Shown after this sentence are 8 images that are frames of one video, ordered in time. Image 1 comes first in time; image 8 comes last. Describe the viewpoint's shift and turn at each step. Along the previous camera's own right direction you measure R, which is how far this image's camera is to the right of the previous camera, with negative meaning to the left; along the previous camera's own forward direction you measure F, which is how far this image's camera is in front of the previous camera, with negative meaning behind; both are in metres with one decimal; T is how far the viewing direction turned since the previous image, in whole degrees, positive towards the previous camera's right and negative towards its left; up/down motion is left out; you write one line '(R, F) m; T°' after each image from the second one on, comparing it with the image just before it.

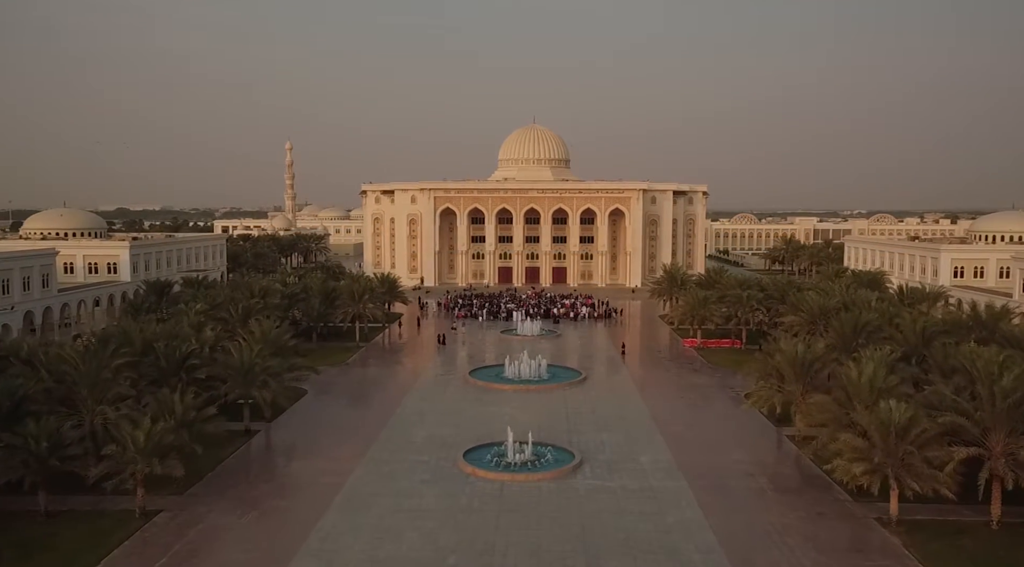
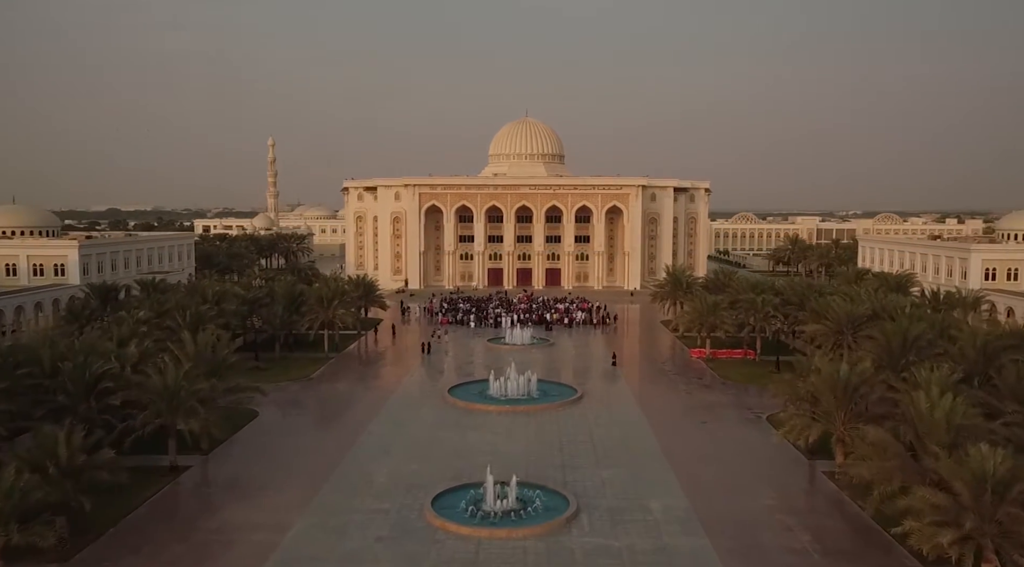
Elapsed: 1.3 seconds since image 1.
(+0.3, +3.9) m; 0°
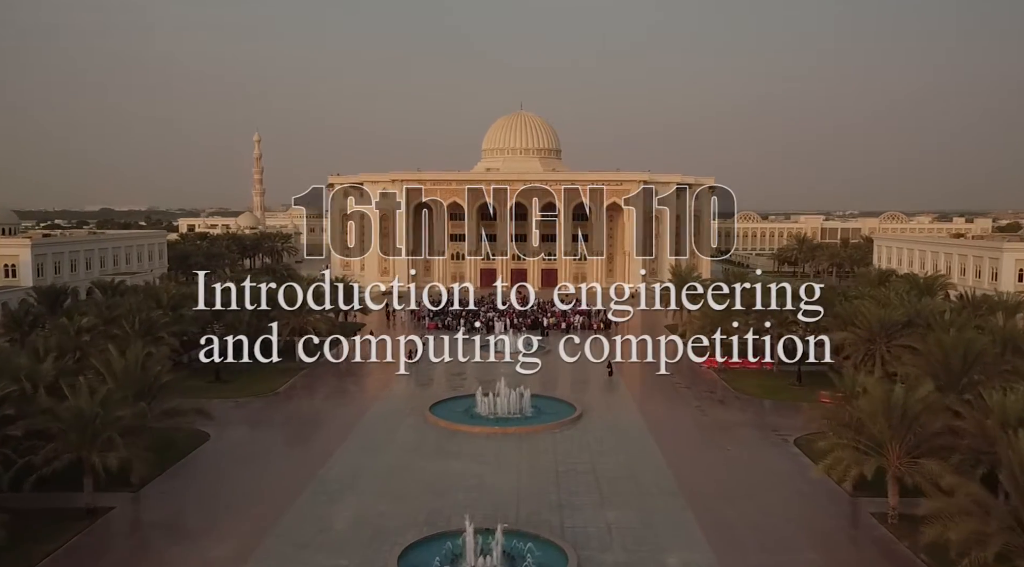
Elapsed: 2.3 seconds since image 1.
(+0.2, +3.2) m; 0°
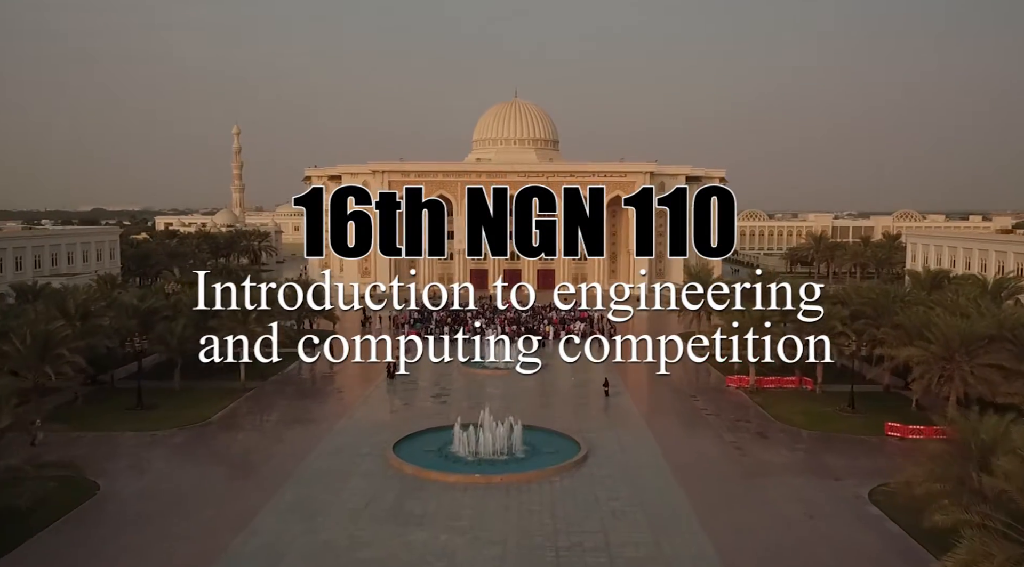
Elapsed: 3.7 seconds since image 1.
(+0.3, +5.1) m; 0°
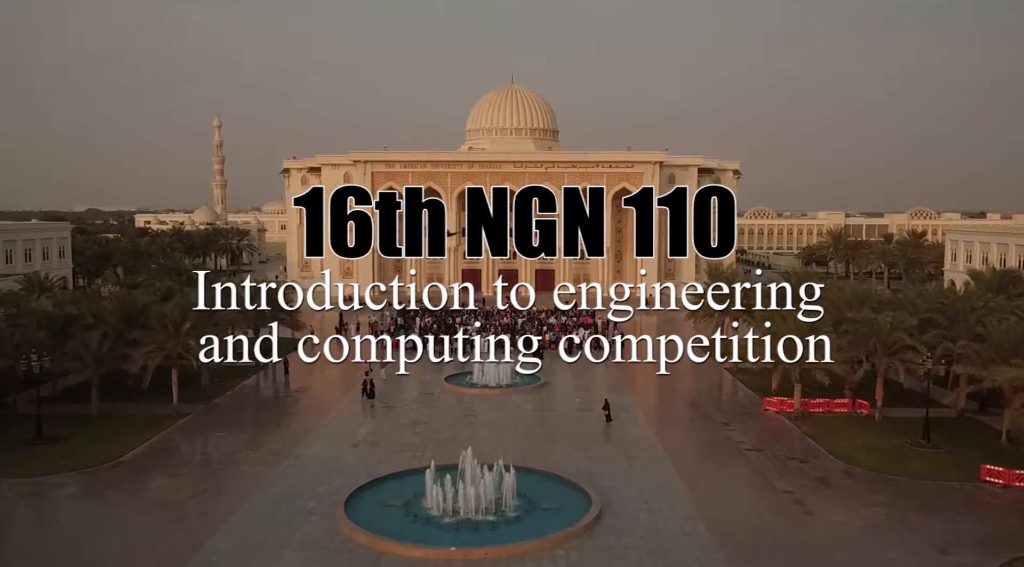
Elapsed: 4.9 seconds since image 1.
(+0.2, +4.5) m; 0°
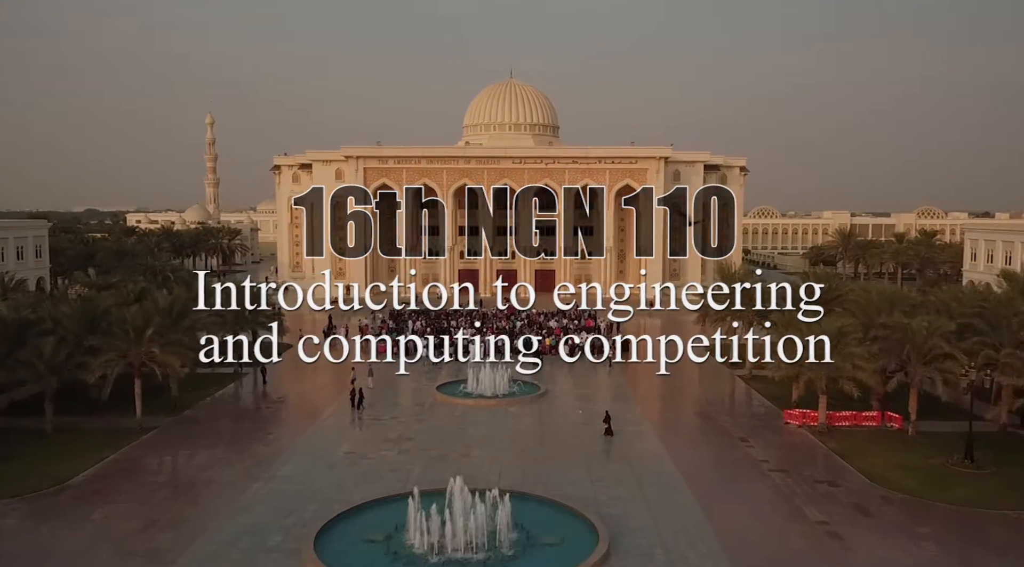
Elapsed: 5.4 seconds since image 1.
(+0.1, +1.8) m; 0°
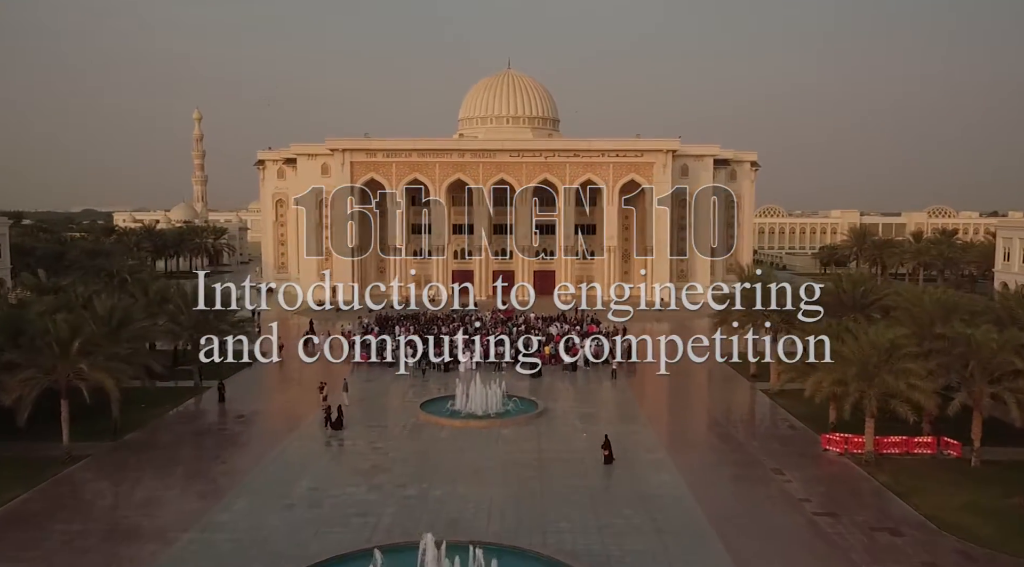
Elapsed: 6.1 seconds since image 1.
(+0.1, +2.8) m; 0°
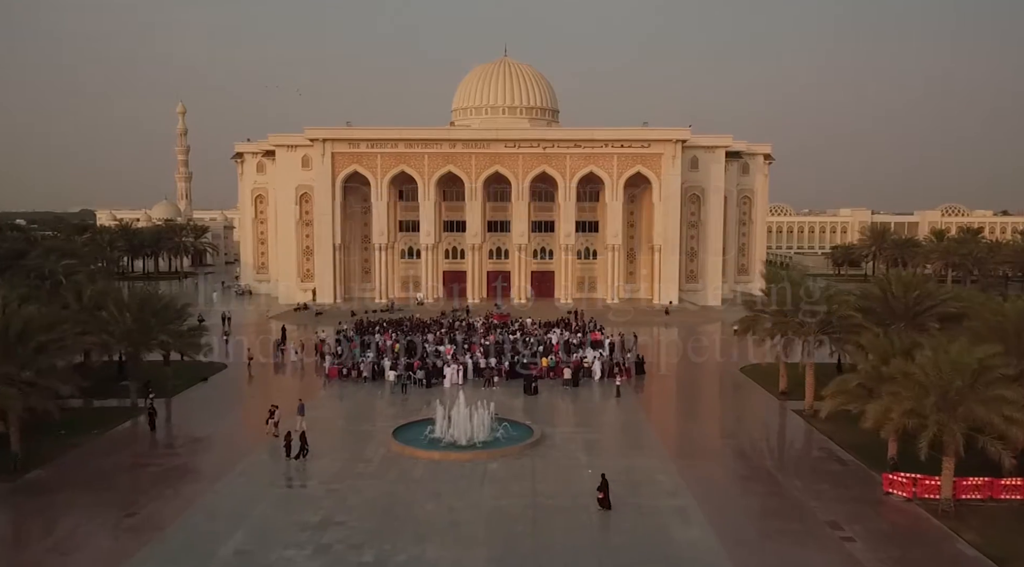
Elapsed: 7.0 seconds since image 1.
(+0.2, +3.2) m; 0°
